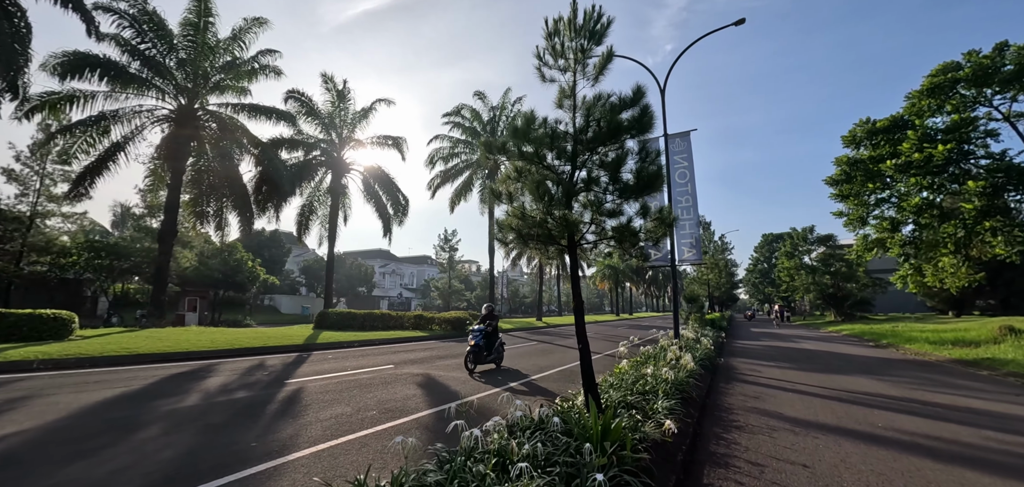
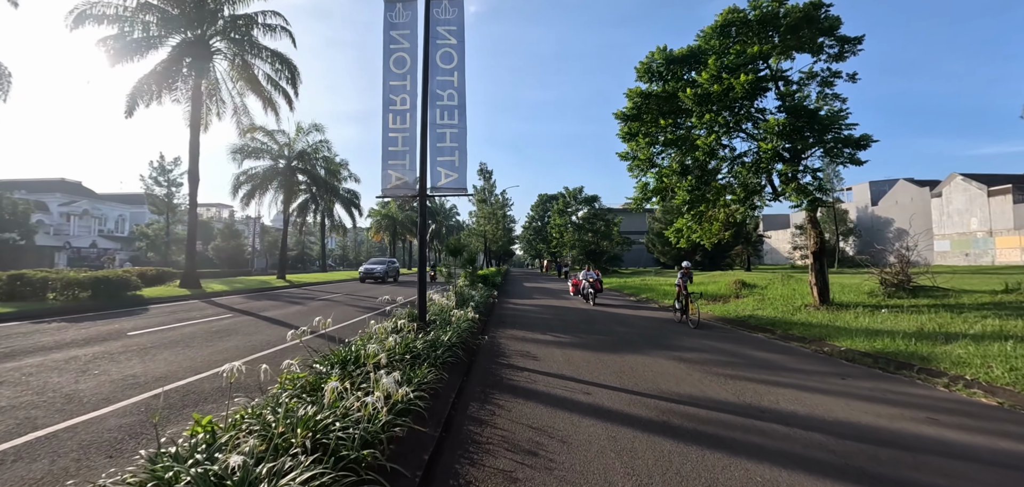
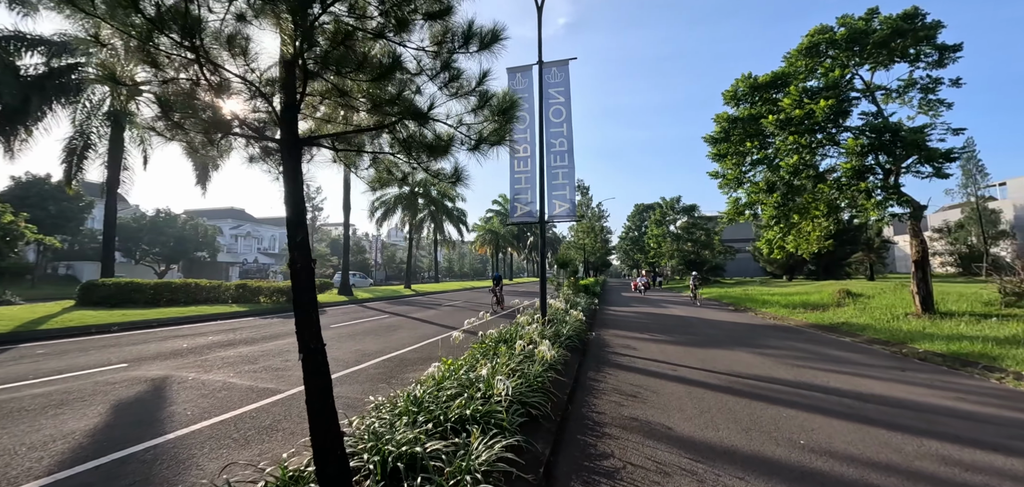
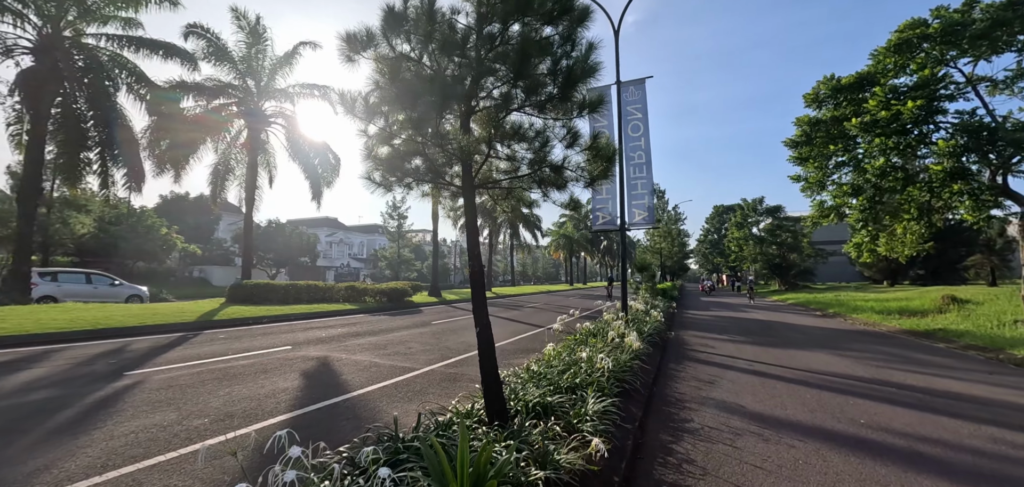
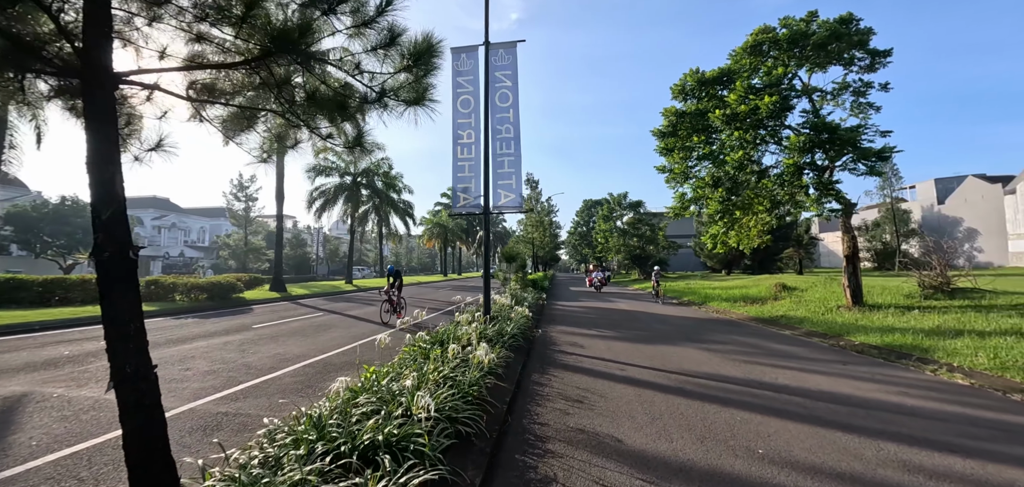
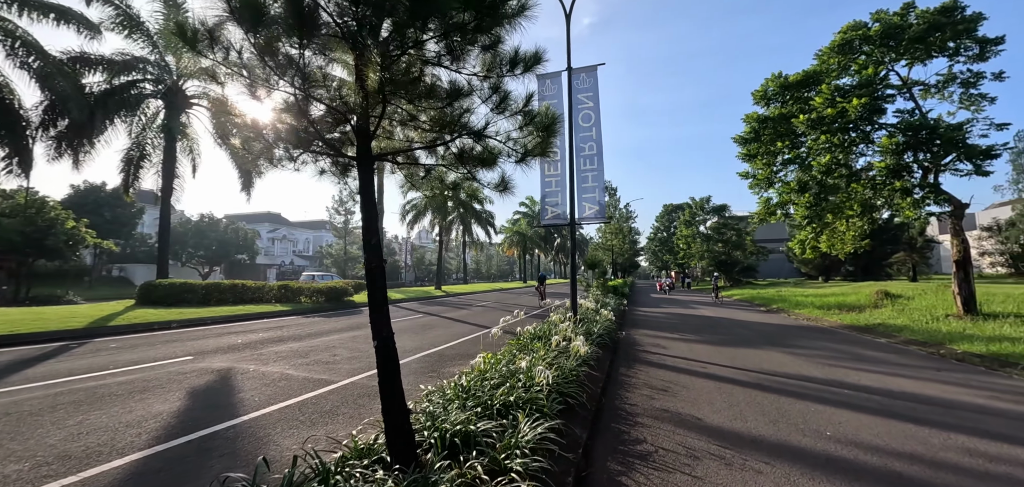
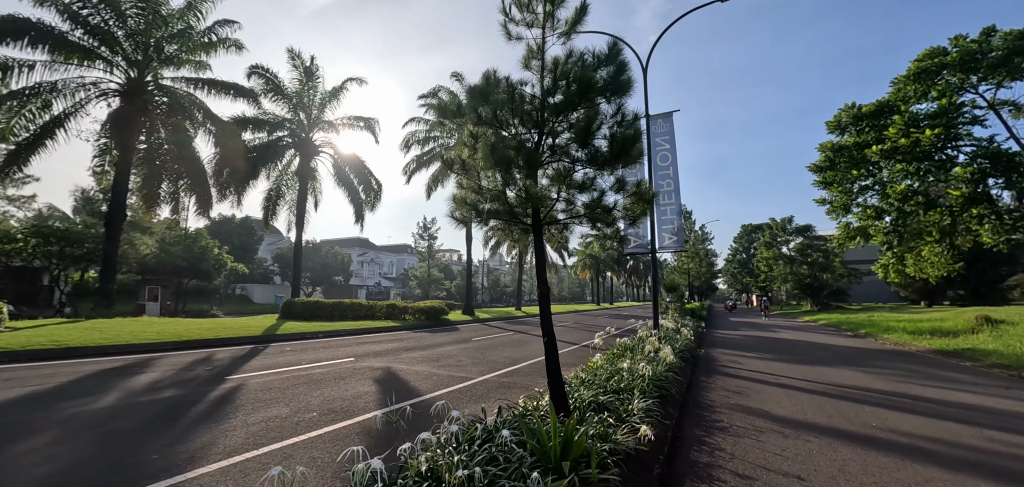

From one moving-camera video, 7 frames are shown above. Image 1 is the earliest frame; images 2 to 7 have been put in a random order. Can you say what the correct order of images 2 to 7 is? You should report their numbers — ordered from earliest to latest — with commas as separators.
7, 4, 6, 3, 5, 2
